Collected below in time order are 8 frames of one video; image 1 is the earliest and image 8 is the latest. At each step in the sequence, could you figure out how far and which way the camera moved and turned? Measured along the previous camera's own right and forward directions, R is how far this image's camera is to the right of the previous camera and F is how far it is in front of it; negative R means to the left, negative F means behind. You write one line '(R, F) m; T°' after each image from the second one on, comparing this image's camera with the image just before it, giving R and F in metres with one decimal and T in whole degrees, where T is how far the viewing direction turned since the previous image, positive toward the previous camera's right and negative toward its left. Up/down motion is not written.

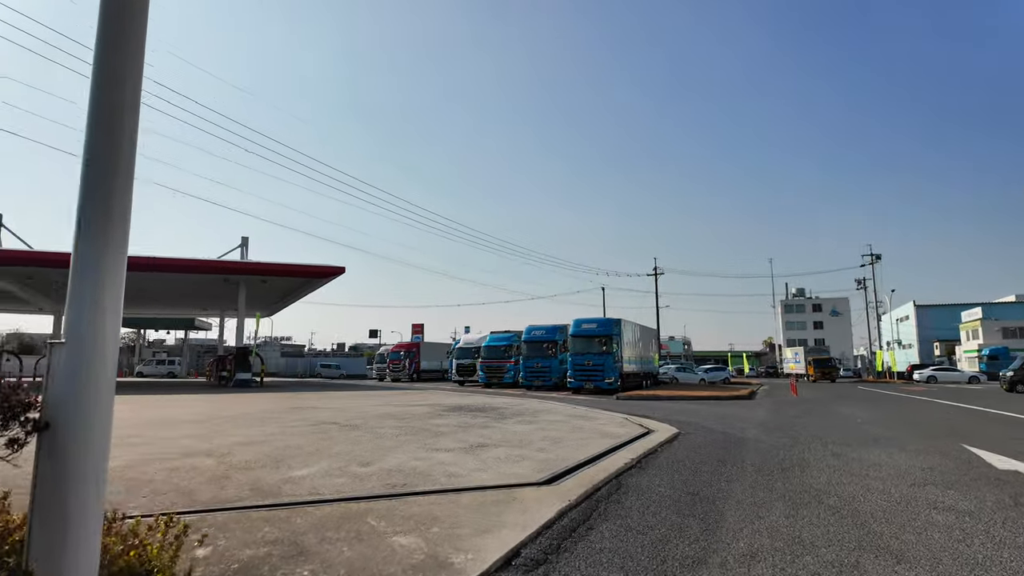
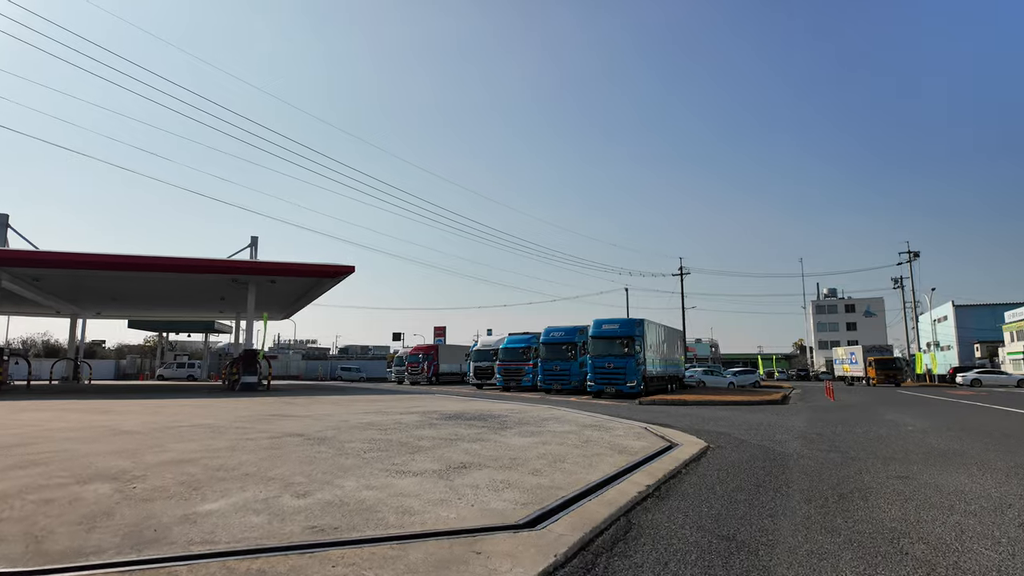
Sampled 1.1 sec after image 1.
(+0.5, +1.7) m; -2°
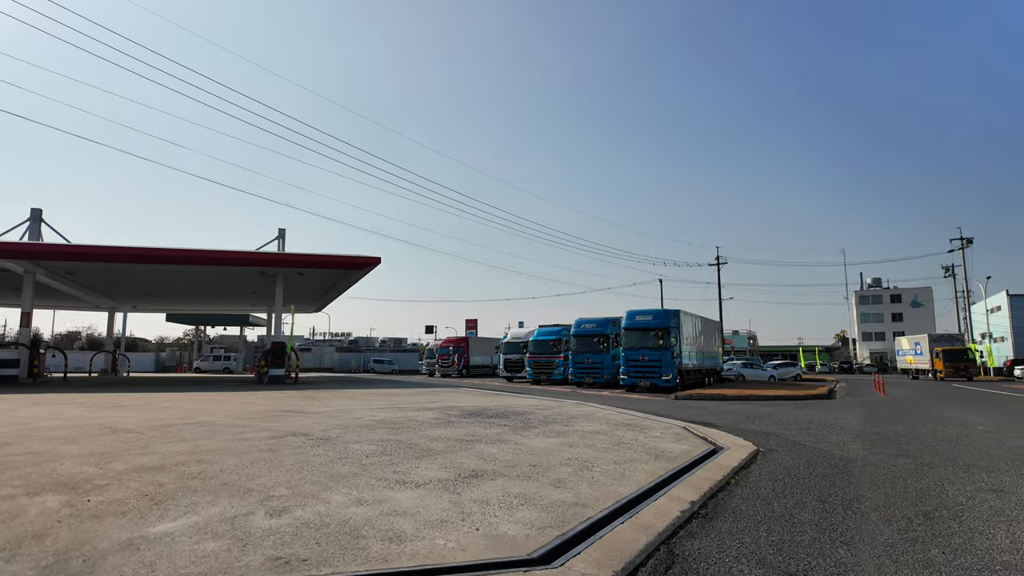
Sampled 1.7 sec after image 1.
(+0.2, +1.1) m; -3°
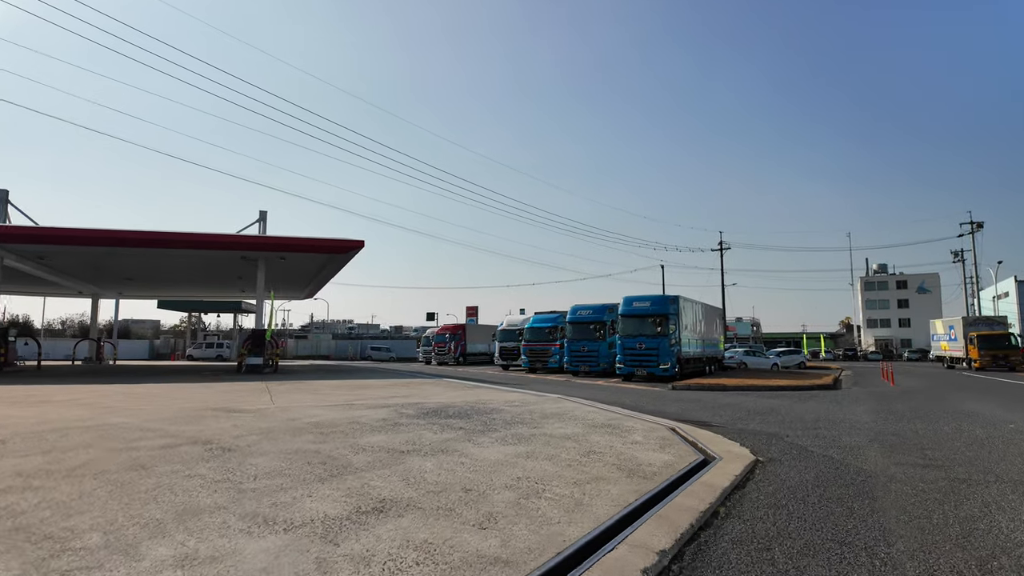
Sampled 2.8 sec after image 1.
(+0.7, +1.6) m; 0°
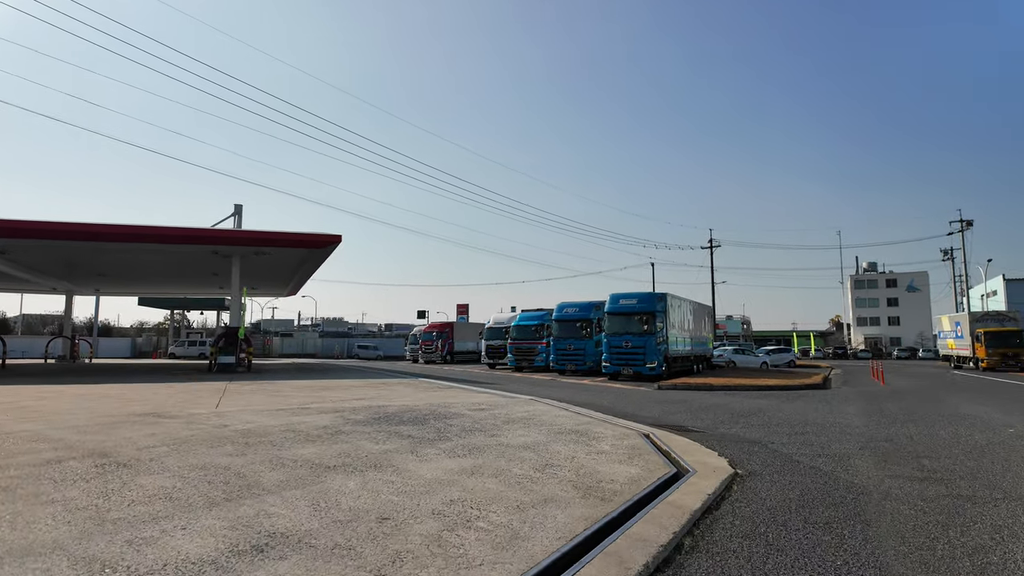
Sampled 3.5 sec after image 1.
(+0.5, +0.9) m; +1°
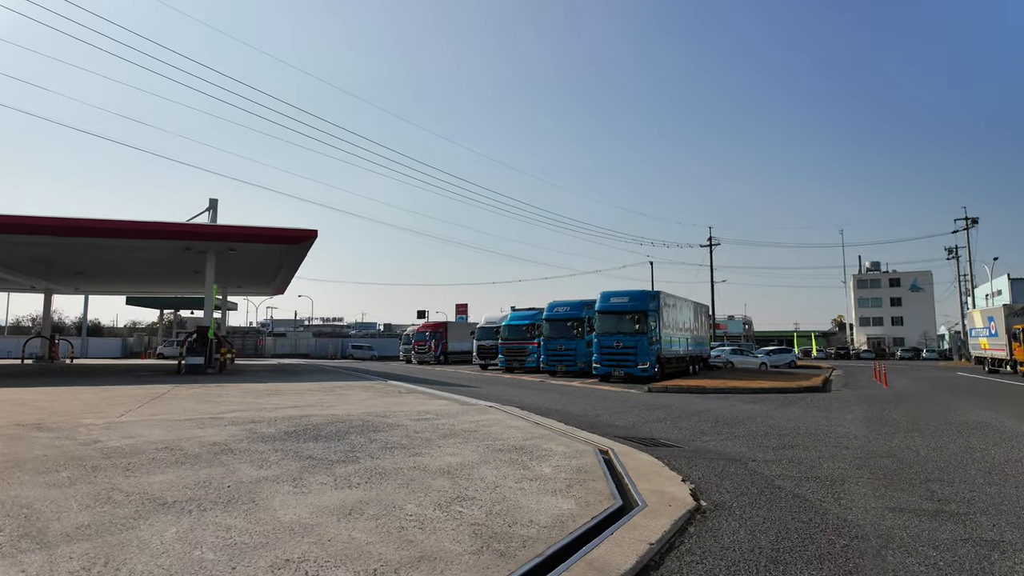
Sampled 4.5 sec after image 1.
(+0.9, +1.4) m; 0°
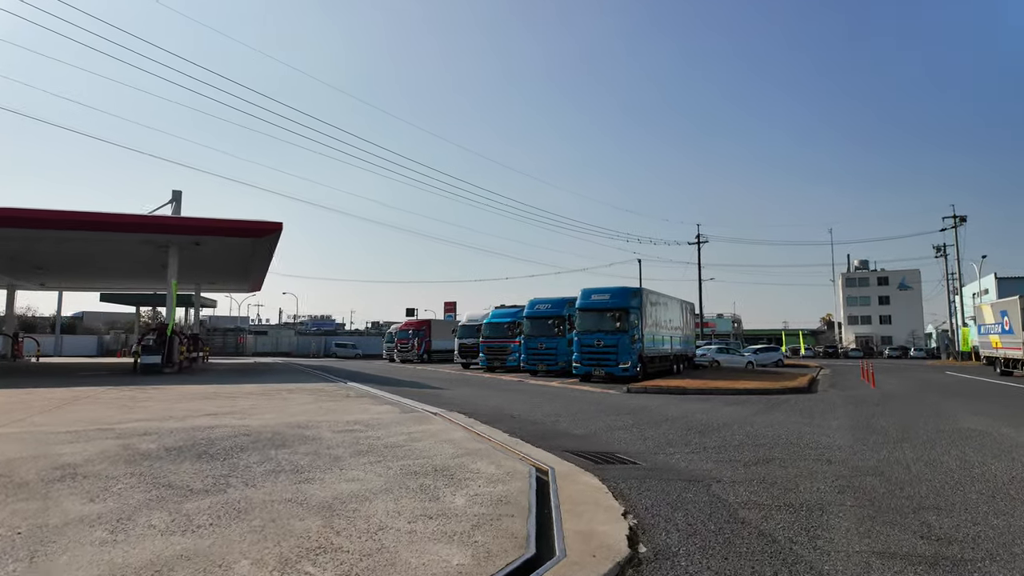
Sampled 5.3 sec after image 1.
(+0.8, +1.2) m; +1°
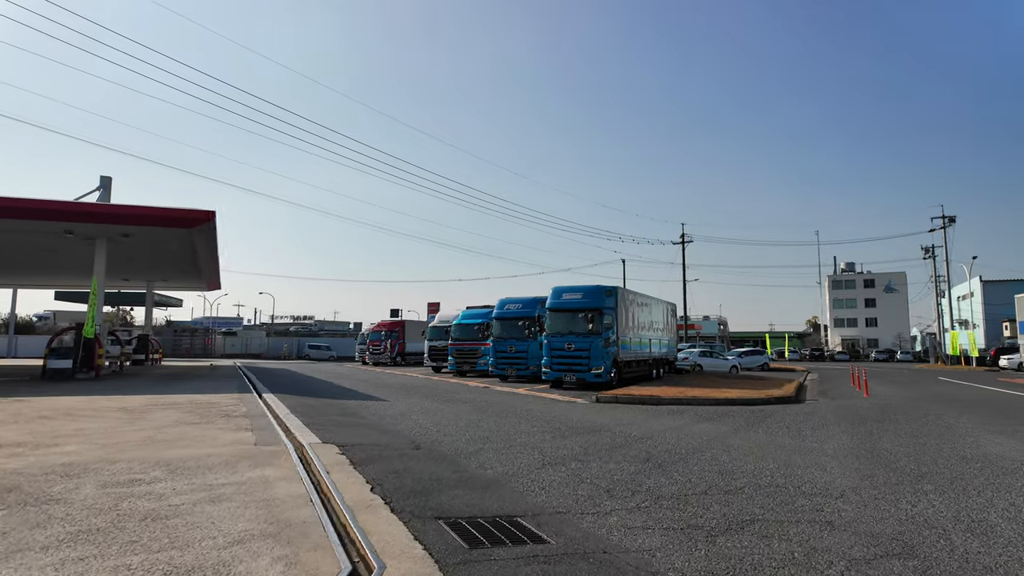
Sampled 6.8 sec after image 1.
(+1.3, +2.7) m; +1°
